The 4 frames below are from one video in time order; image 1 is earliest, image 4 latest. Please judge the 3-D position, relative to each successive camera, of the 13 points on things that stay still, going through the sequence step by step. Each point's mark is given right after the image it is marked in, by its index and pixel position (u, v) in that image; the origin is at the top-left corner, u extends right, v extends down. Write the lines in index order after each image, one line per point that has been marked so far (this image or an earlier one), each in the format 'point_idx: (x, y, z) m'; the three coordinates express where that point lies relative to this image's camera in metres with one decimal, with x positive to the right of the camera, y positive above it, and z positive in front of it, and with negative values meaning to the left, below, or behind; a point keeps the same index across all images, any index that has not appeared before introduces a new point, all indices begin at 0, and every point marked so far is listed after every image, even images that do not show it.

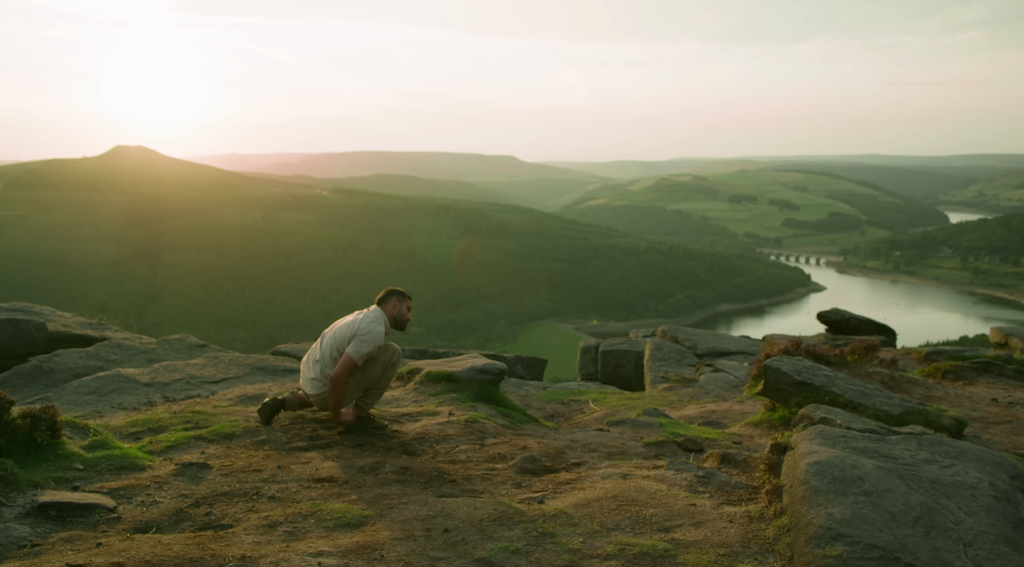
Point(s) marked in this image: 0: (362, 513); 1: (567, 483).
0: (-0.9, -1.4, +4.8) m
1: (+0.4, -1.4, +5.6) m
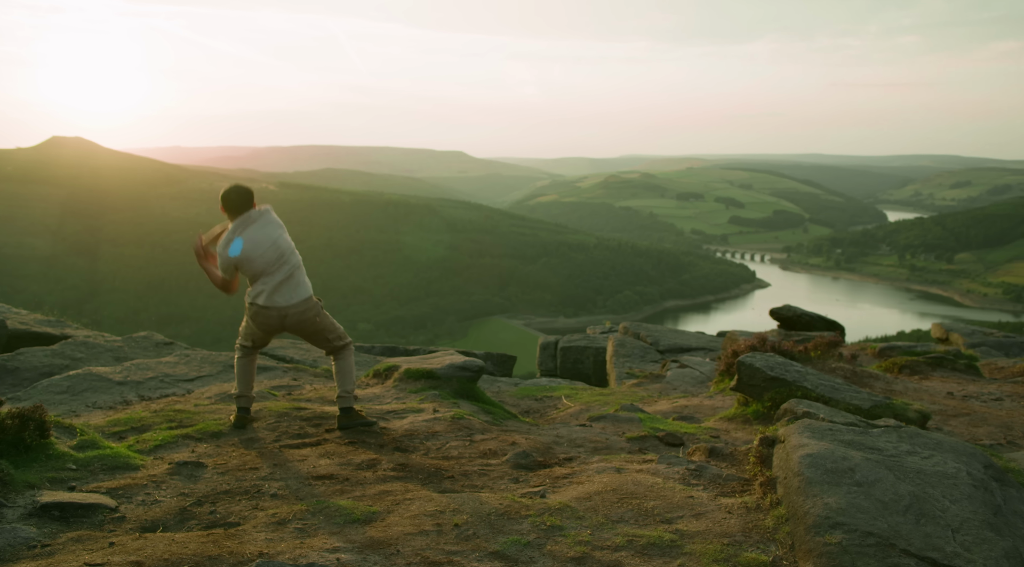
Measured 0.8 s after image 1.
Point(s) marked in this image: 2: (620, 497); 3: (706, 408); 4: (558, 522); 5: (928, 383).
0: (-0.9, -1.4, +4.9) m
1: (+0.4, -1.4, +5.8) m
2: (+0.7, -1.4, +5.1) m
3: (+2.5, -1.6, +10.5) m
4: (+0.3, -1.4, +4.7) m
5: (+6.3, -1.5, +12.1) m
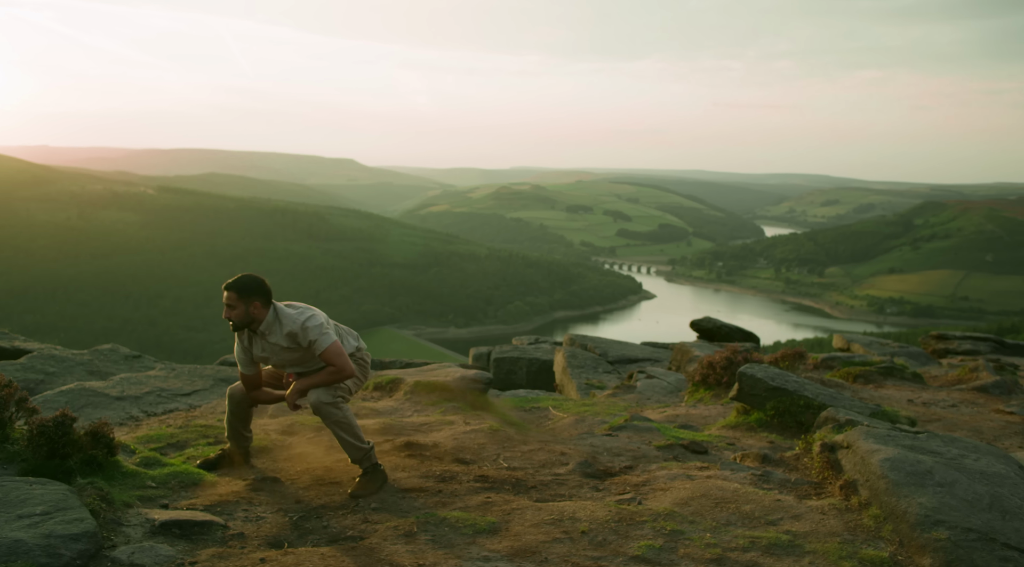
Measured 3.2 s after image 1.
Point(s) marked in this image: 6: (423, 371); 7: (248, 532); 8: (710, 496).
0: (-0.2, -1.5, +4.9) m
1: (+1.0, -1.5, +6.0) m
2: (+1.4, -1.5, +5.4) m
3: (+2.5, -1.8, +10.9) m
4: (+1.0, -1.5, +4.9) m
5: (+6.0, -1.7, +13.0) m
6: (-1.2, -1.2, +10.7) m
7: (-1.5, -1.5, +4.7) m
8: (+1.3, -1.5, +5.5) m
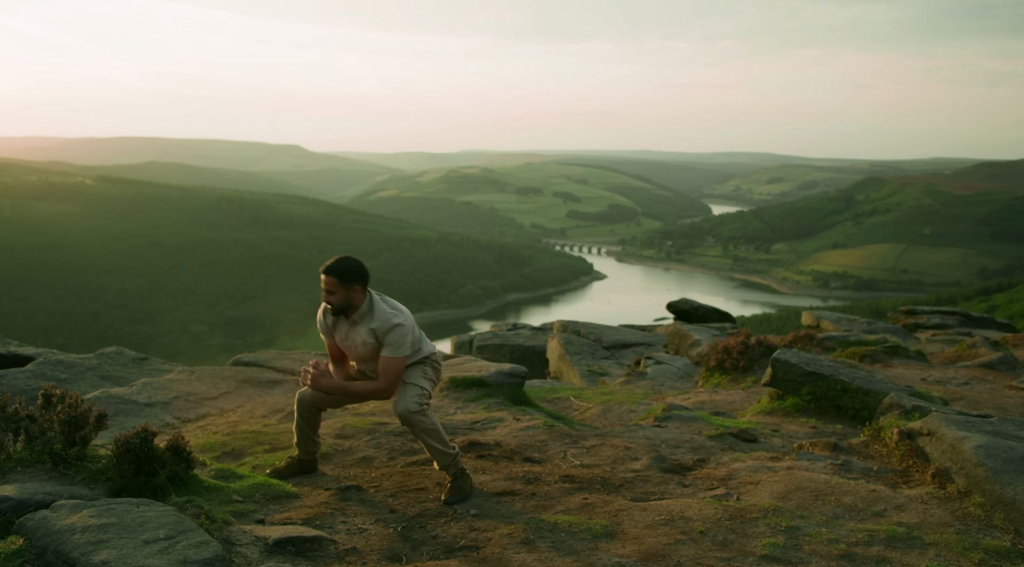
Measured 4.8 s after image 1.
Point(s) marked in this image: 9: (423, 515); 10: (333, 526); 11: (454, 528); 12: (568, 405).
0: (+0.5, -1.4, +4.8) m
1: (+1.6, -1.4, +5.9) m
2: (+2.0, -1.4, +5.4) m
3: (+2.9, -1.6, +11.0) m
4: (+1.7, -1.4, +4.8) m
5: (+6.3, -1.4, +13.2) m
6: (-0.8, -1.1, +10.5) m
7: (-0.9, -1.5, +4.5) m
8: (+2.0, -1.4, +5.5) m
9: (-0.6, -1.5, +5.1) m
10: (-1.1, -1.5, +4.8) m
11: (-0.3, -1.5, +4.8) m
12: (+0.8, -1.8, +11.6) m
